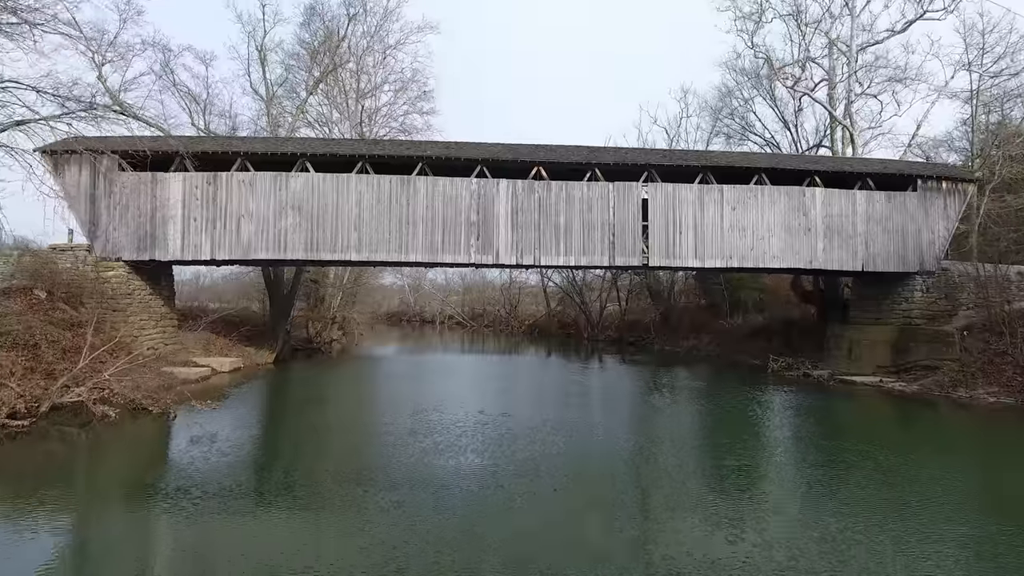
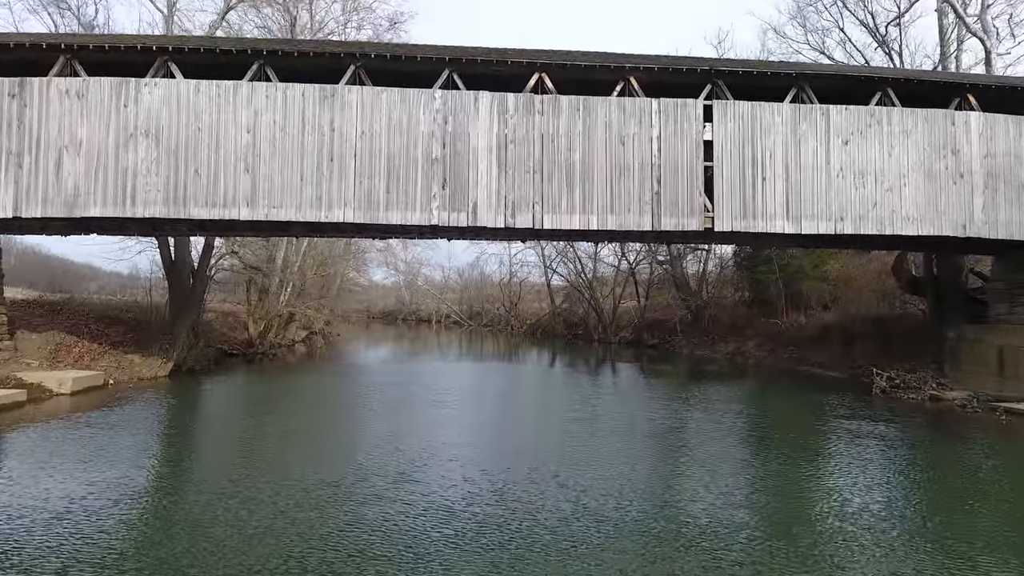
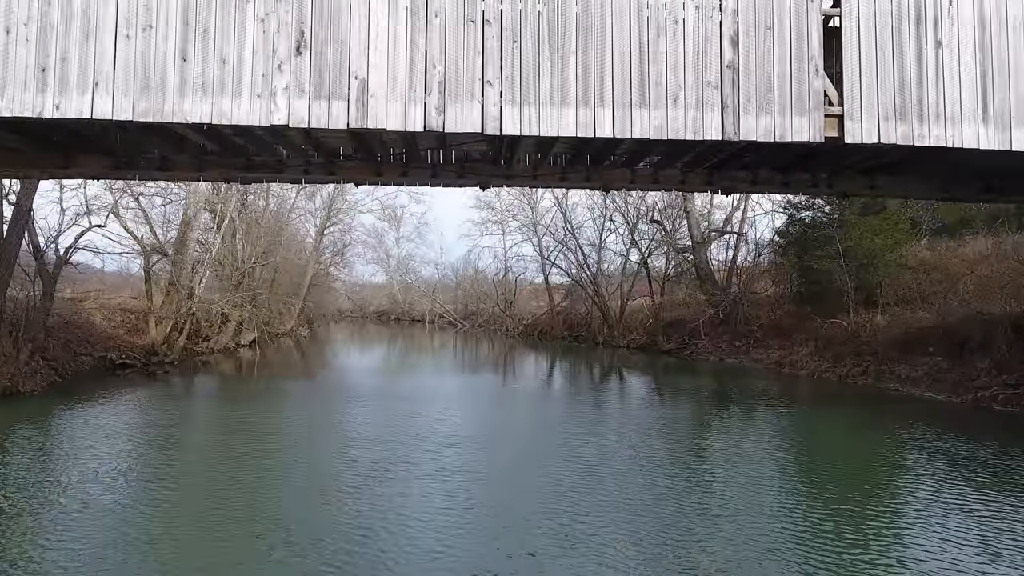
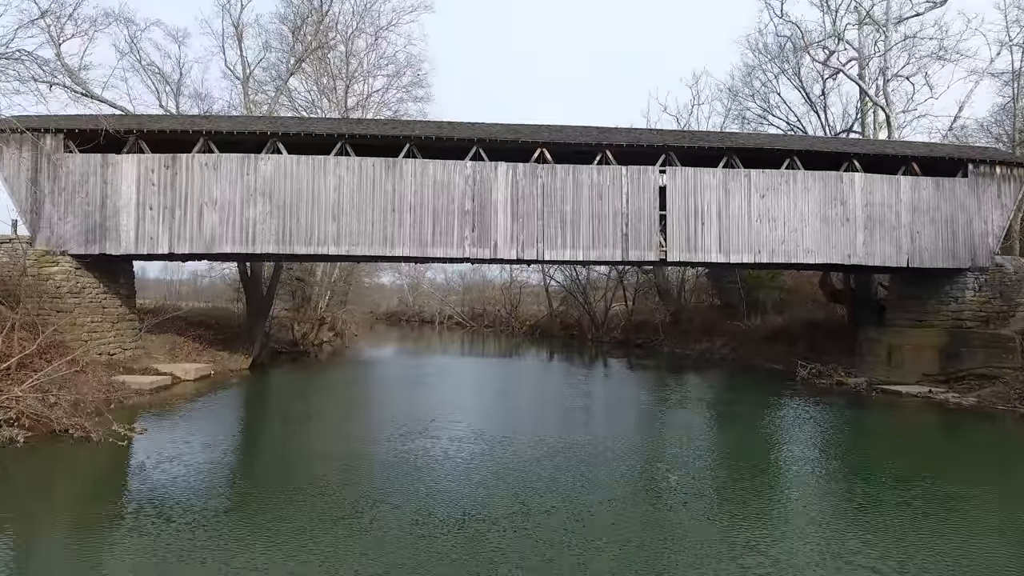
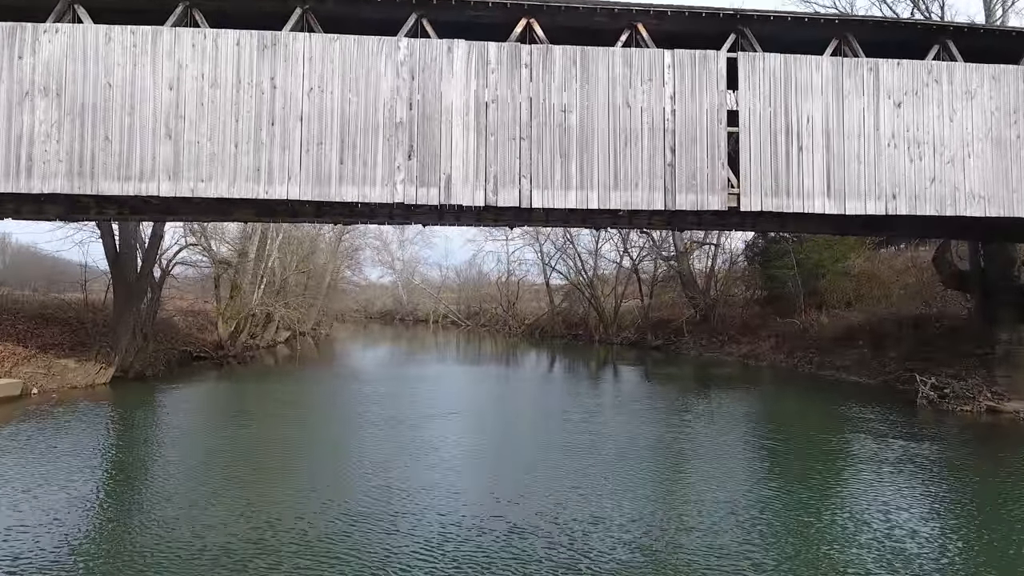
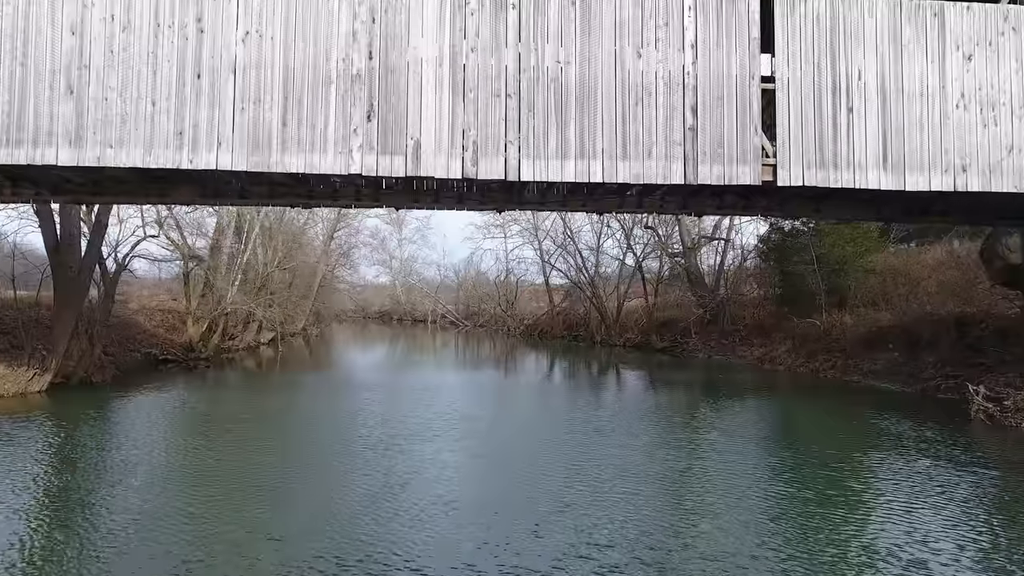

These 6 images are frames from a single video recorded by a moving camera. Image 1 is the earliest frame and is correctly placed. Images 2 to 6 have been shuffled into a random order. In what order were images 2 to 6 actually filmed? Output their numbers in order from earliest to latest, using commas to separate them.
4, 2, 5, 6, 3
